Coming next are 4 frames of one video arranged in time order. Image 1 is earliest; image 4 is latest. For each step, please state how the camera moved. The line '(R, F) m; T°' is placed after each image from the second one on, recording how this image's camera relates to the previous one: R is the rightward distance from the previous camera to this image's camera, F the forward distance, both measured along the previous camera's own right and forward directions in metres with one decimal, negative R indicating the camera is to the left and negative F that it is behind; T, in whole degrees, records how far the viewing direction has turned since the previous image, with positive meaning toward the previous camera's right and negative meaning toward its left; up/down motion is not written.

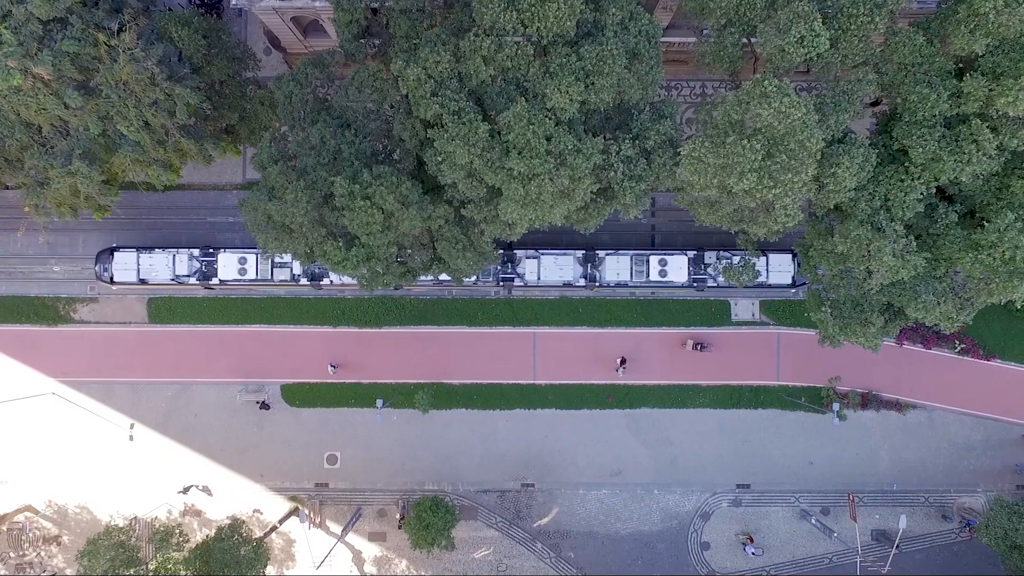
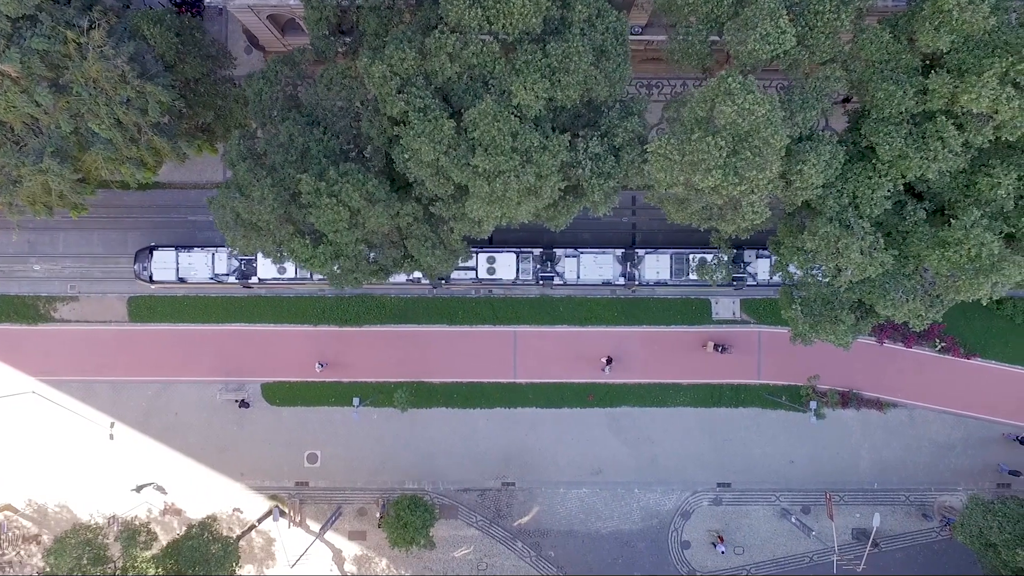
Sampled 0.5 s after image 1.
(+1.0, 0.0) m; 0°
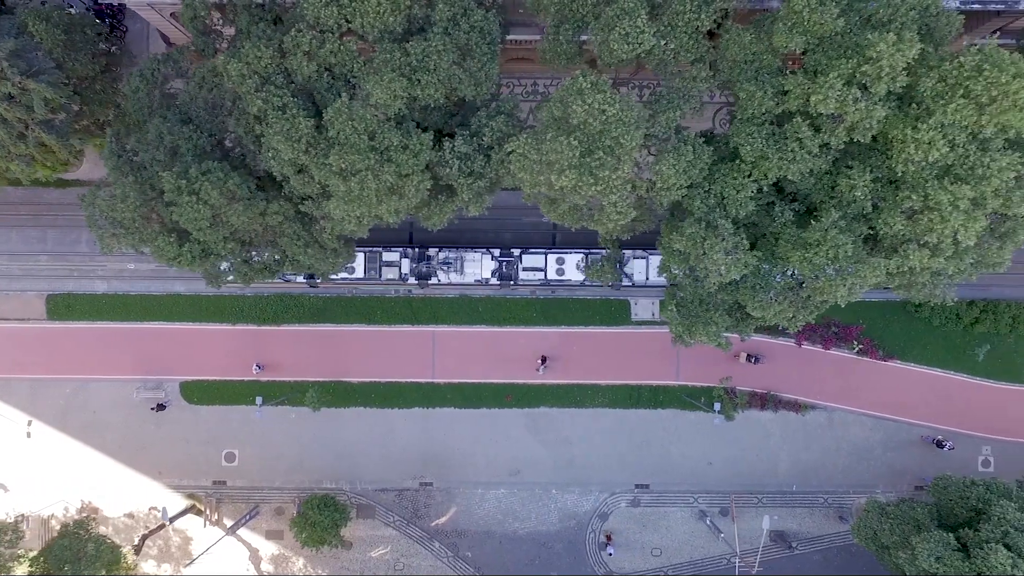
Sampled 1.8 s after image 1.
(+4.1, 0.0) m; 0°
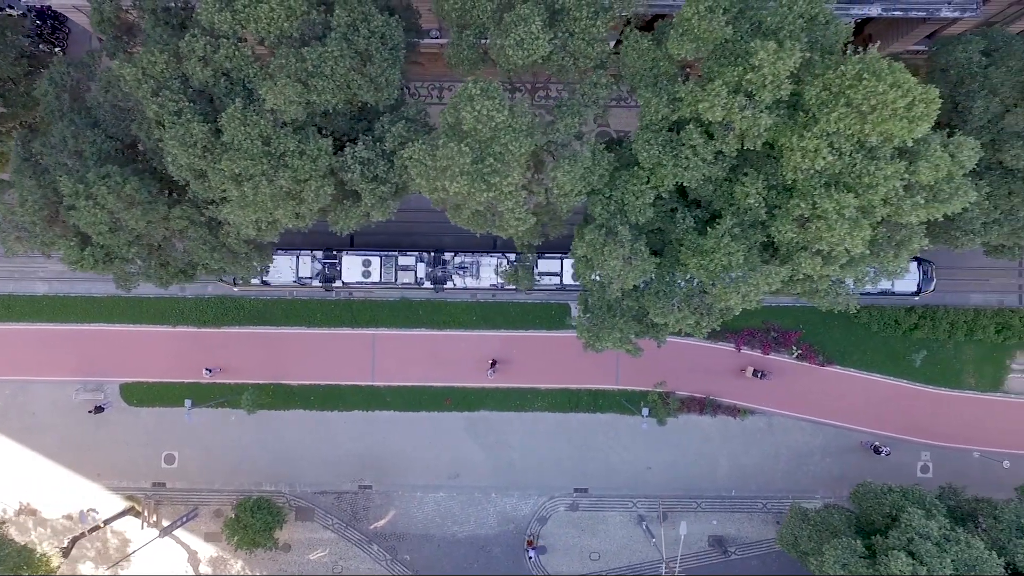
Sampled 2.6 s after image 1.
(+3.1, 0.0) m; 0°
